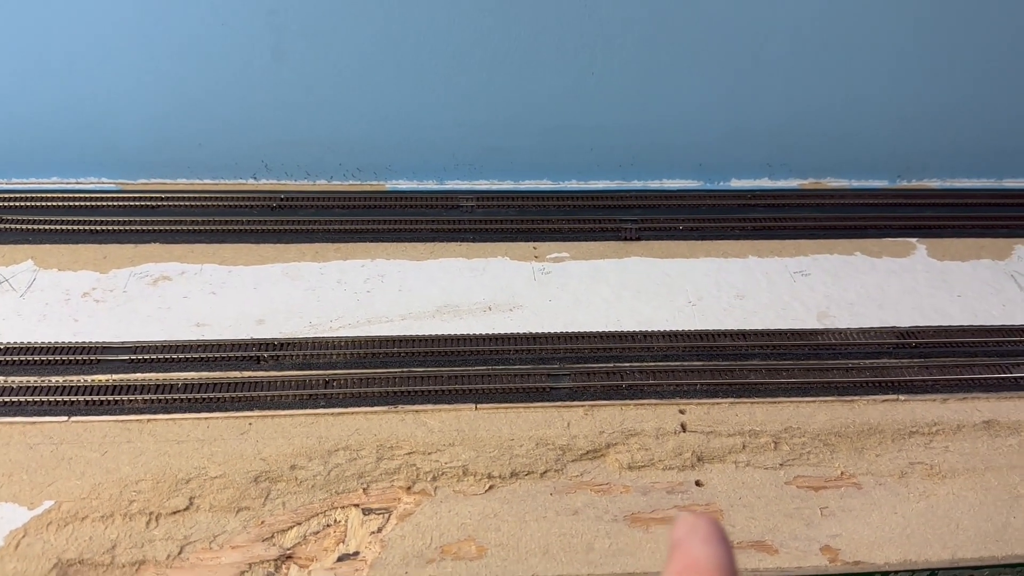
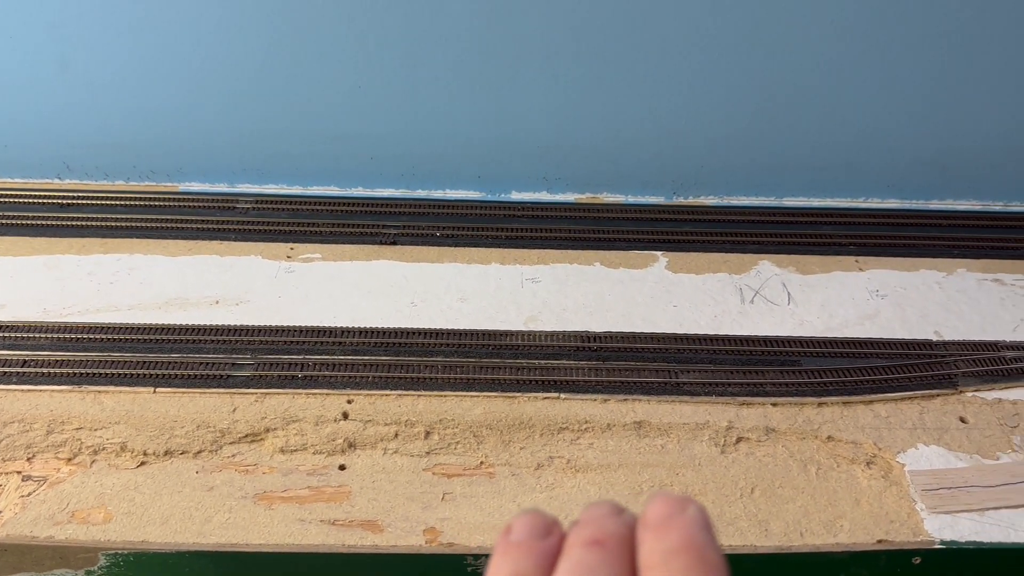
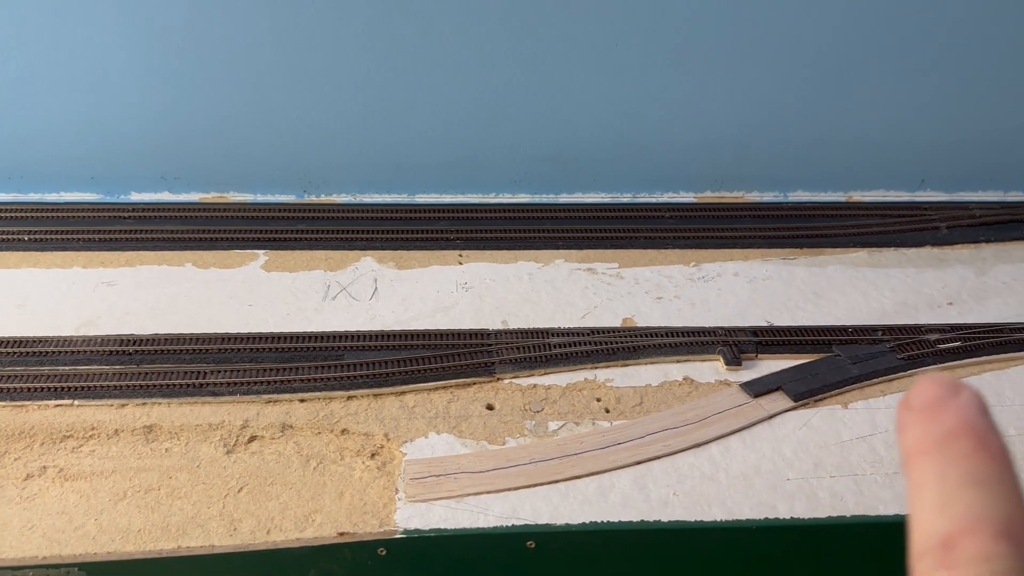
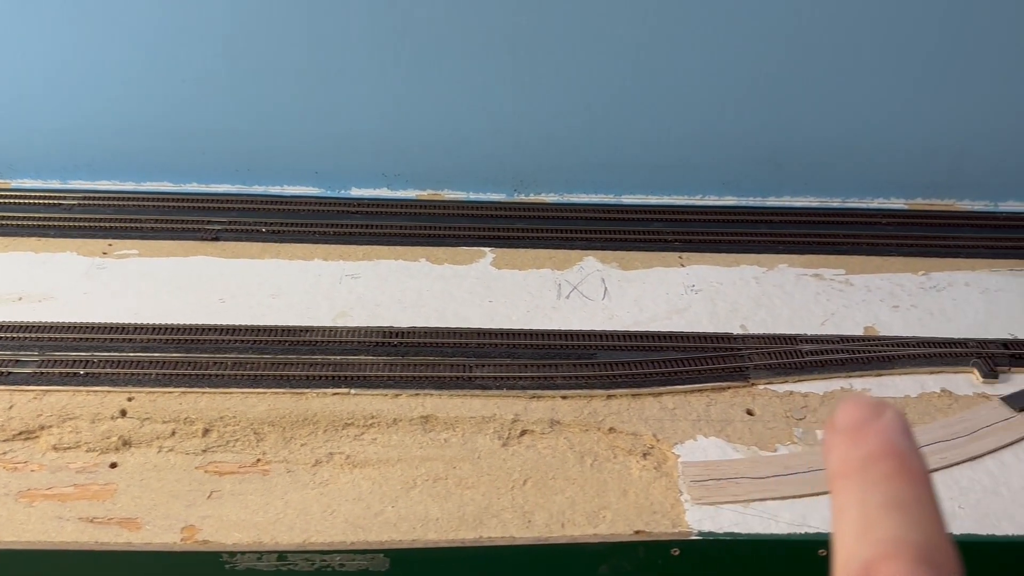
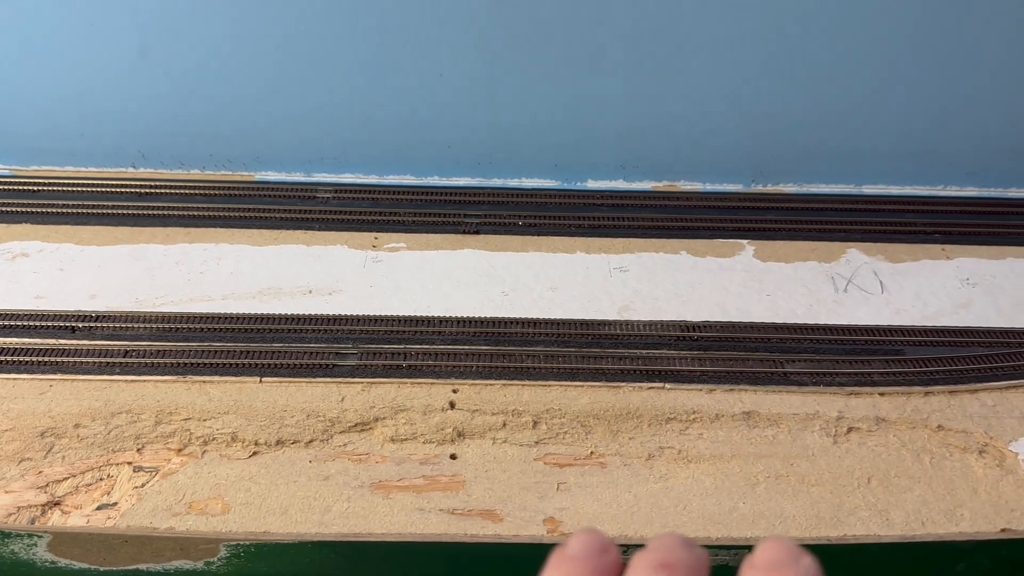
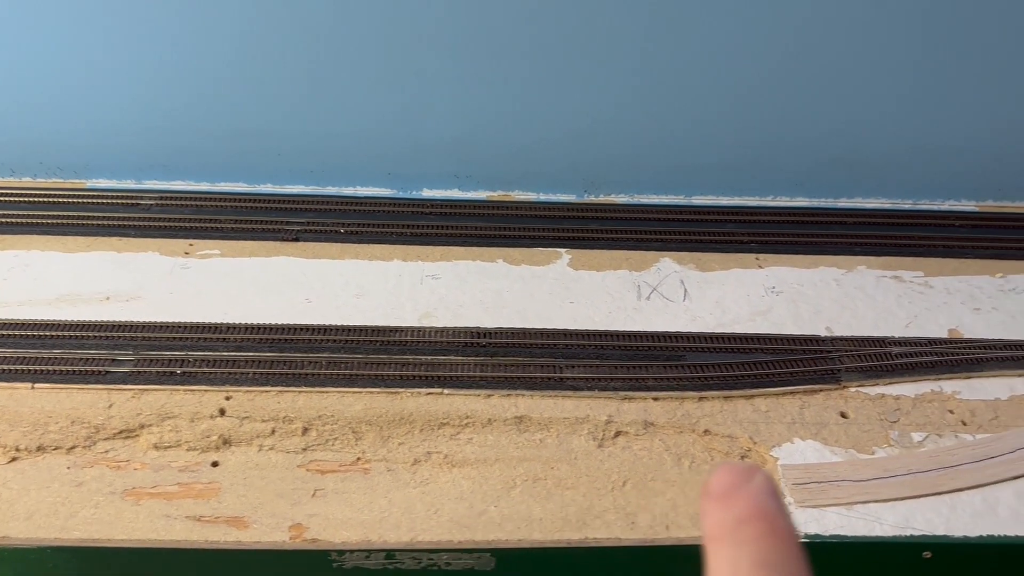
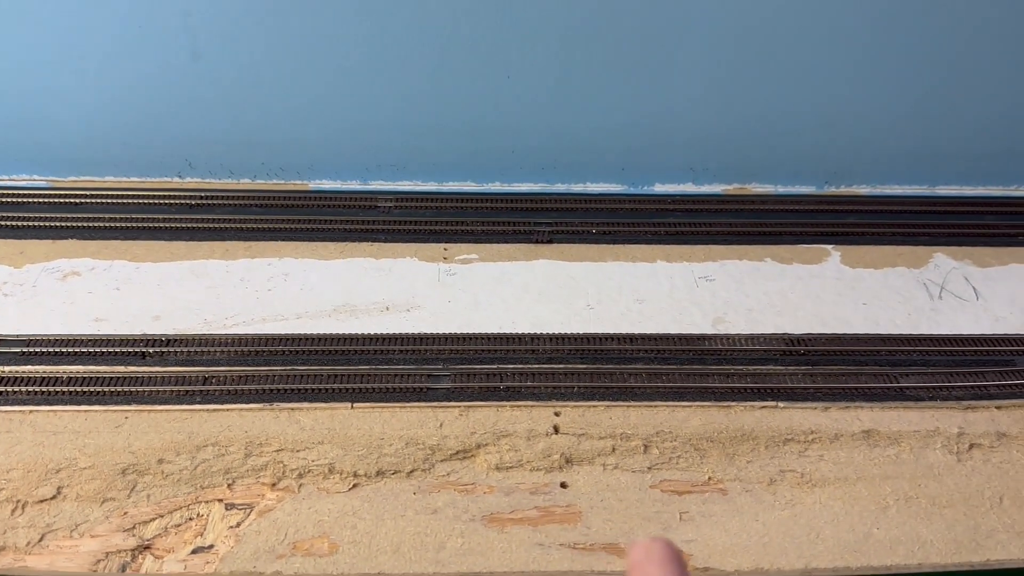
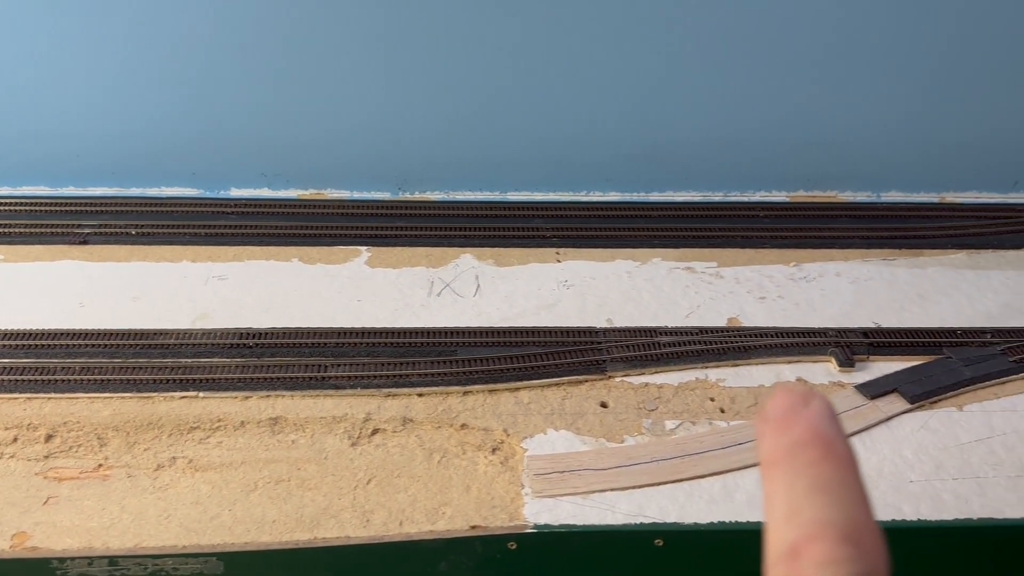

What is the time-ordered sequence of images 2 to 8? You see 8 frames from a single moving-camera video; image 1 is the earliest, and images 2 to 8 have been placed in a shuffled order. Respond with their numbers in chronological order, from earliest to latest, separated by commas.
7, 5, 2, 6, 4, 8, 3
